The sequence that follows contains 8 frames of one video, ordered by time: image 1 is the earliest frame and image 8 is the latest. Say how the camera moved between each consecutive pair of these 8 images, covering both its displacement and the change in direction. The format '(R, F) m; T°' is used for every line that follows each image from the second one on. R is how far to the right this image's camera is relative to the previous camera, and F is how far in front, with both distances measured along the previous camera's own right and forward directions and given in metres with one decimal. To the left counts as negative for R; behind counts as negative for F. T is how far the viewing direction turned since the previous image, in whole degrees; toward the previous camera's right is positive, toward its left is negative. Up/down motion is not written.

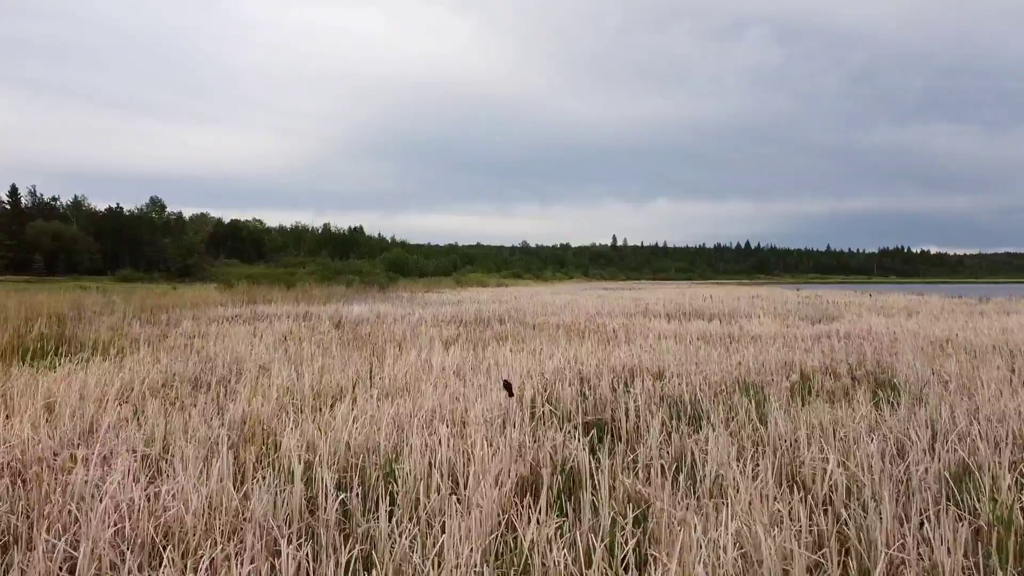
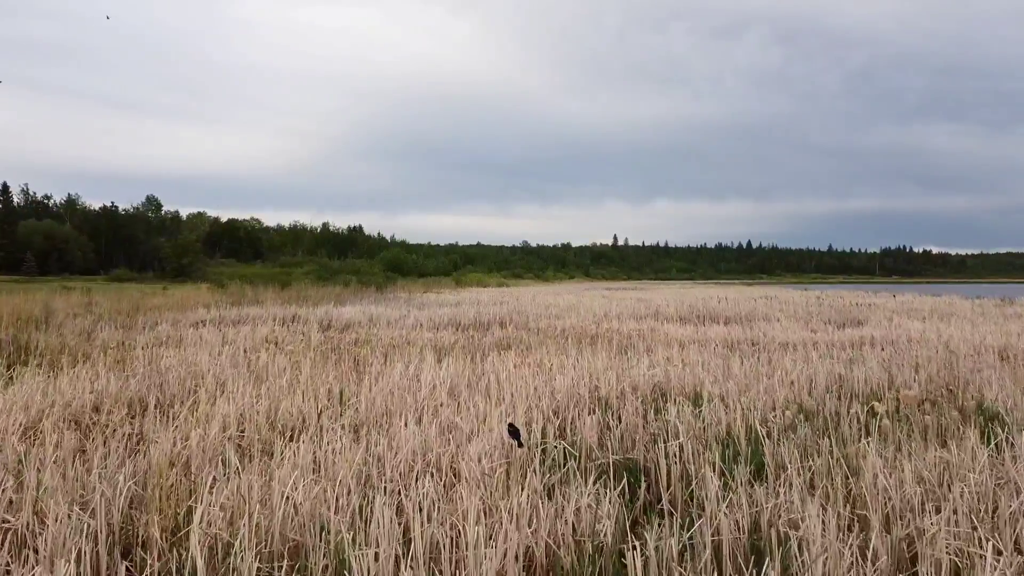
(0.0, +0.7) m; 0°
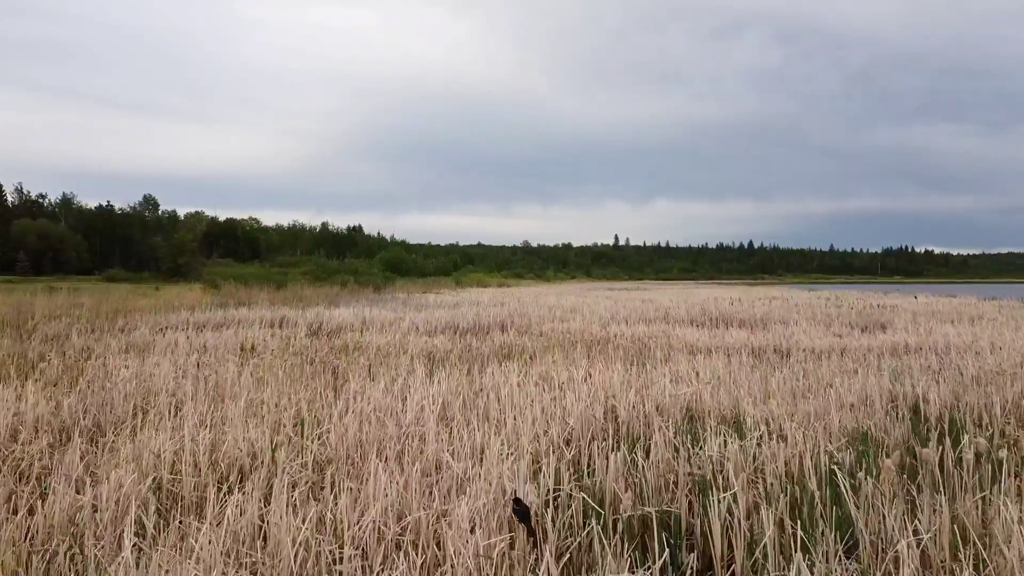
(0.0, +0.5) m; 0°
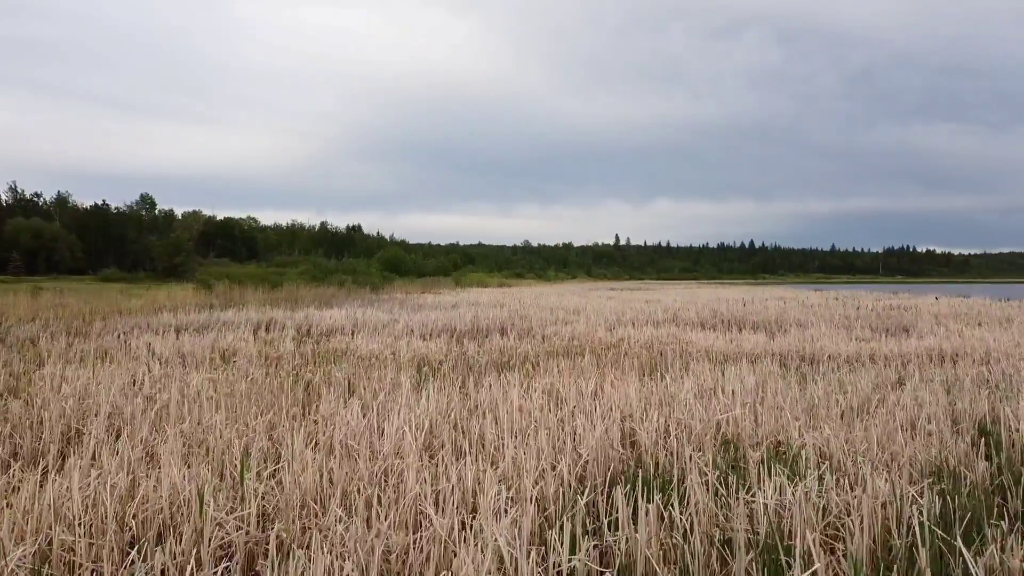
(0.0, +0.5) m; 0°
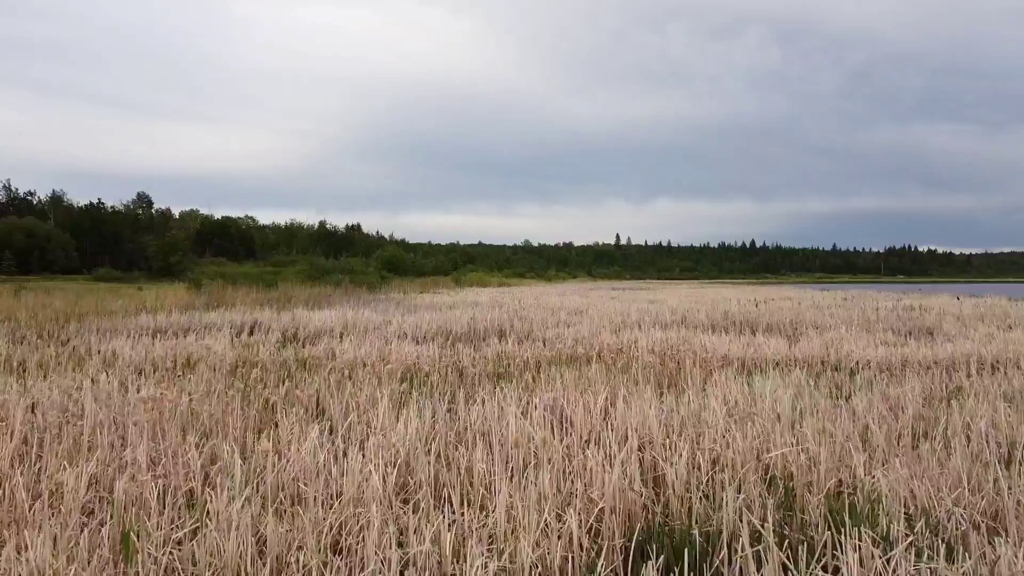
(0.0, +0.5) m; 0°
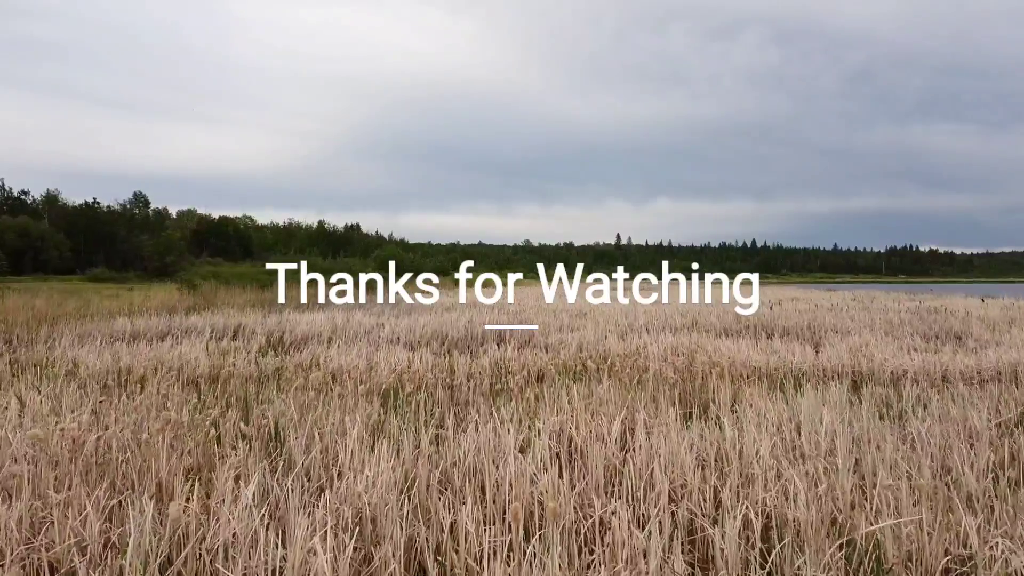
(0.0, +0.5) m; 0°
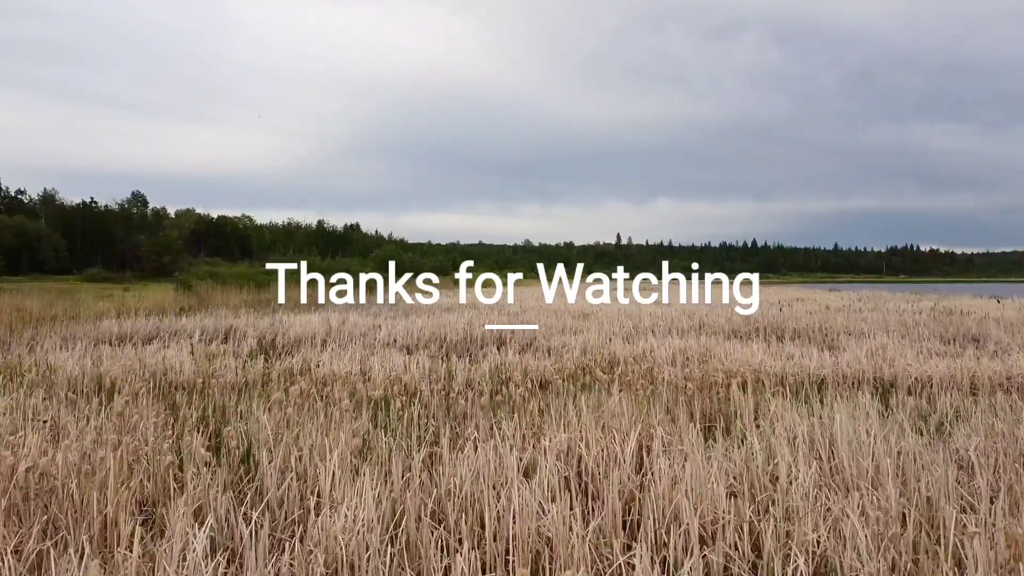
(0.0, +0.3) m; 0°
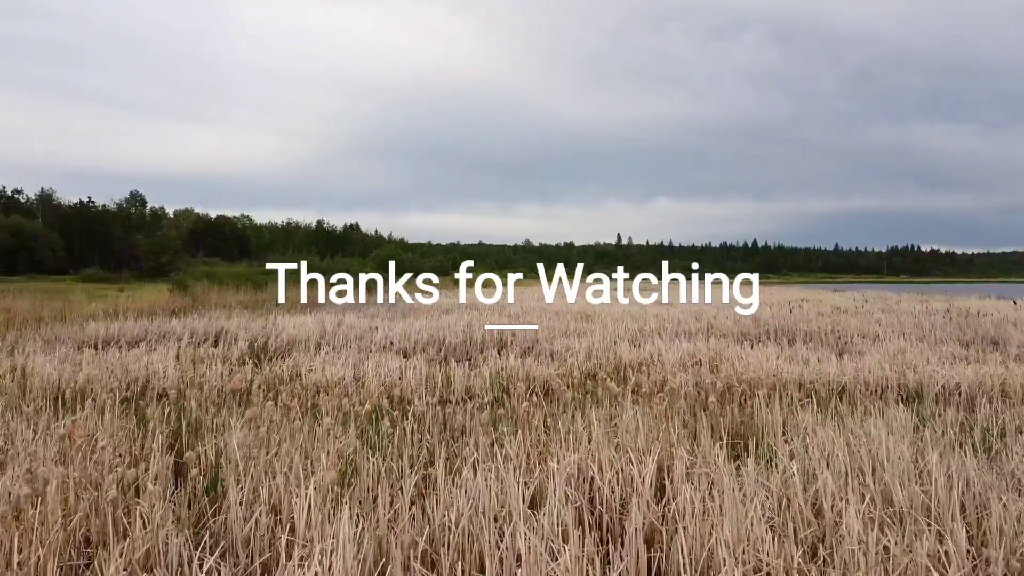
(0.0, +0.3) m; 0°
